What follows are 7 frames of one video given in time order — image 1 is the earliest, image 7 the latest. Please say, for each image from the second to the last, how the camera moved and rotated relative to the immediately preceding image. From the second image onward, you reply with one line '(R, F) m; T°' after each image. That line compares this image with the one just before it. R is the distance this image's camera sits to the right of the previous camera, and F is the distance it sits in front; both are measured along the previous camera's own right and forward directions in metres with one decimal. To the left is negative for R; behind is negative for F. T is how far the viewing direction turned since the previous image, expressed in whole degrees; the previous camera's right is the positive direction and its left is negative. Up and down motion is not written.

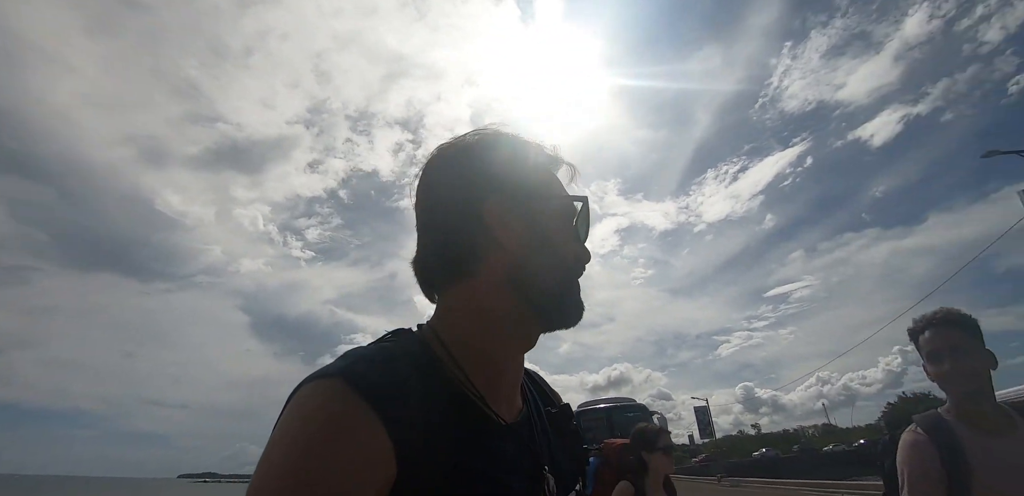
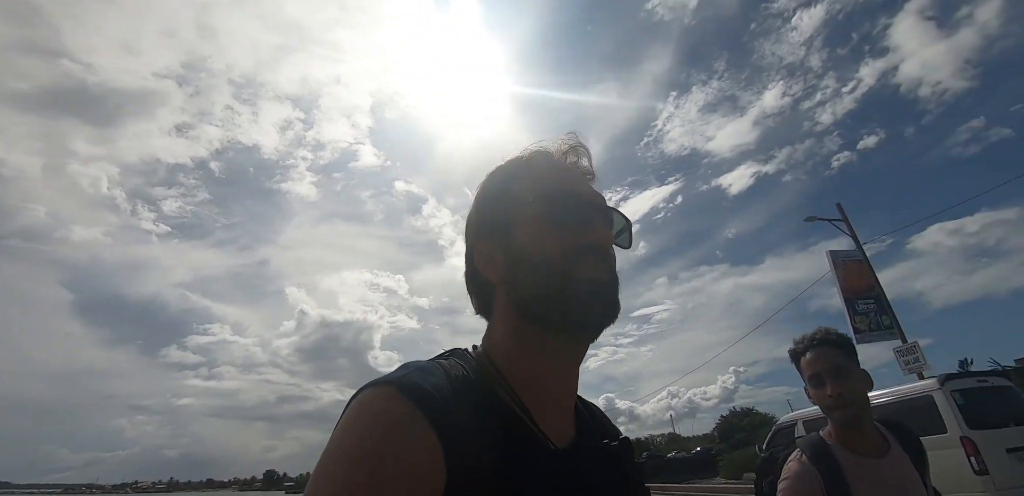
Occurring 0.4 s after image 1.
(-0.2, 0.0) m; +14°
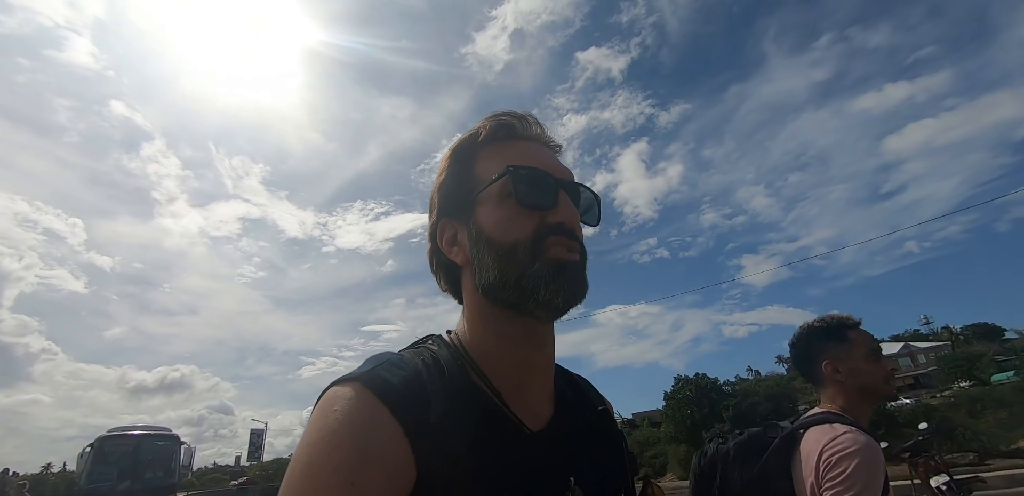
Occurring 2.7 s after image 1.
(-1.3, -0.5) m; +30°
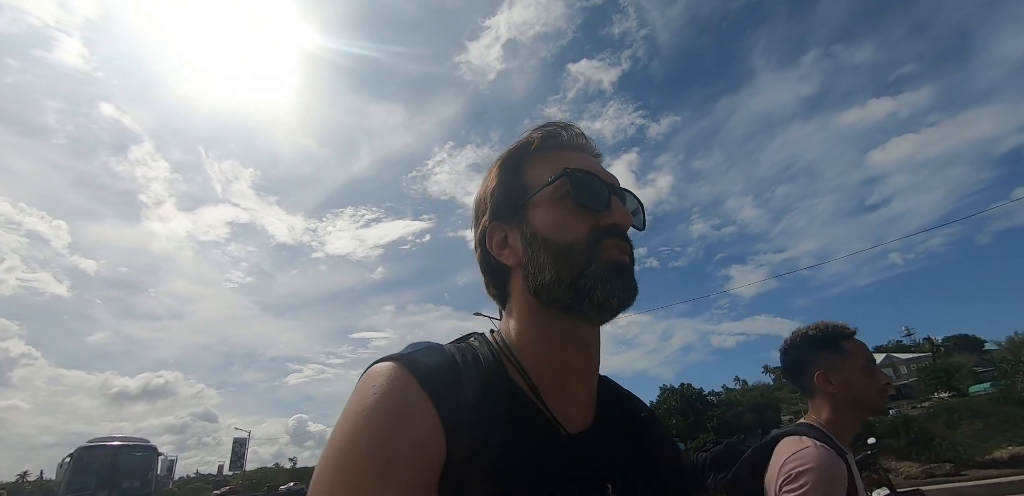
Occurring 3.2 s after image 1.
(+0.1, -0.3) m; +1°
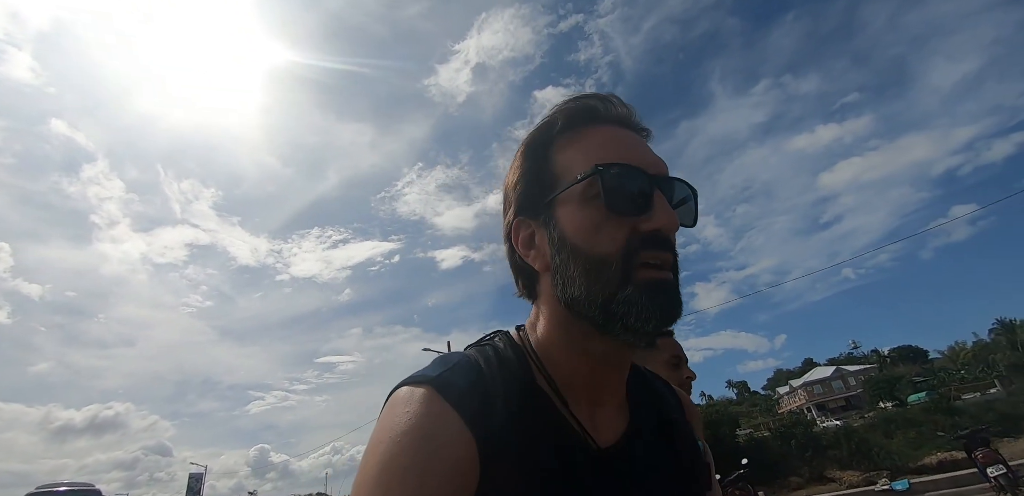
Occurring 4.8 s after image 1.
(+0.2, -0.6) m; +4°
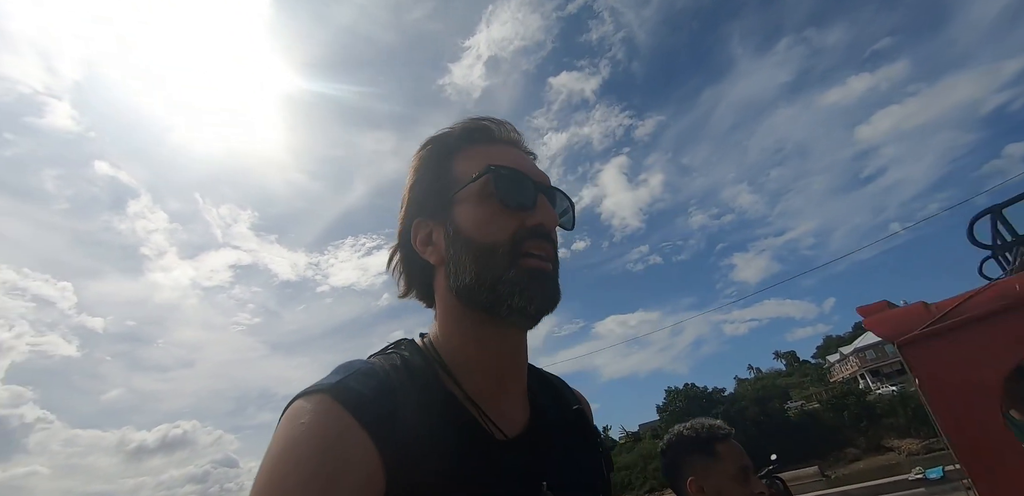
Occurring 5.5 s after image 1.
(+0.4, +0.2) m; -4°
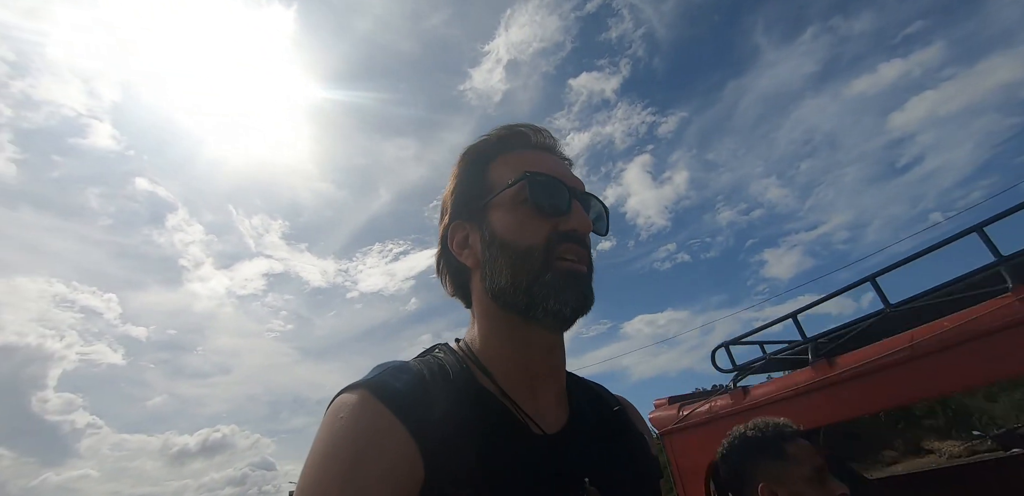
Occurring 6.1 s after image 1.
(+0.3, 0.0) m; -3°
